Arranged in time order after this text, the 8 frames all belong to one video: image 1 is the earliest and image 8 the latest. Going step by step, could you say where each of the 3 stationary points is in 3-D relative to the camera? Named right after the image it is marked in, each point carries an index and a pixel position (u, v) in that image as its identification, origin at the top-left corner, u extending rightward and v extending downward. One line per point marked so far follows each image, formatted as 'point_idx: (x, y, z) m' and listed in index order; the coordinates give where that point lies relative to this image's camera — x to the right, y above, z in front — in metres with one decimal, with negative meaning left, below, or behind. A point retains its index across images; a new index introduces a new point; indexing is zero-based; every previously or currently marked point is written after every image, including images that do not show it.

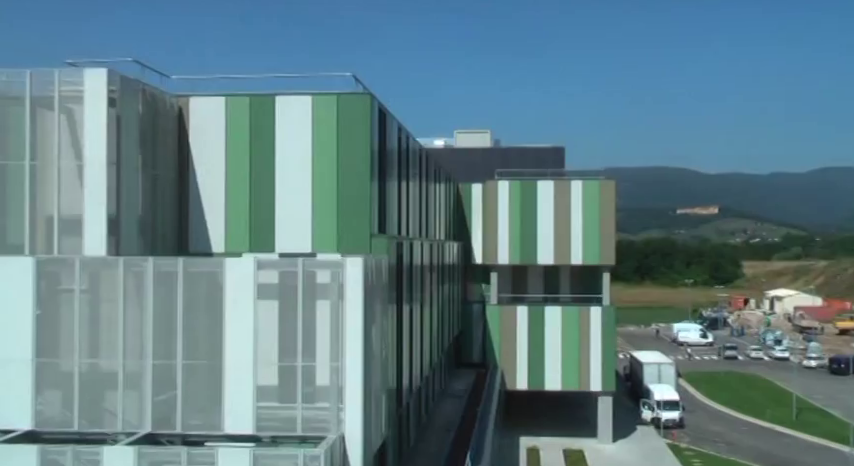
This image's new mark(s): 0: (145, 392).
0: (-5.3, -3.0, +19.8) m
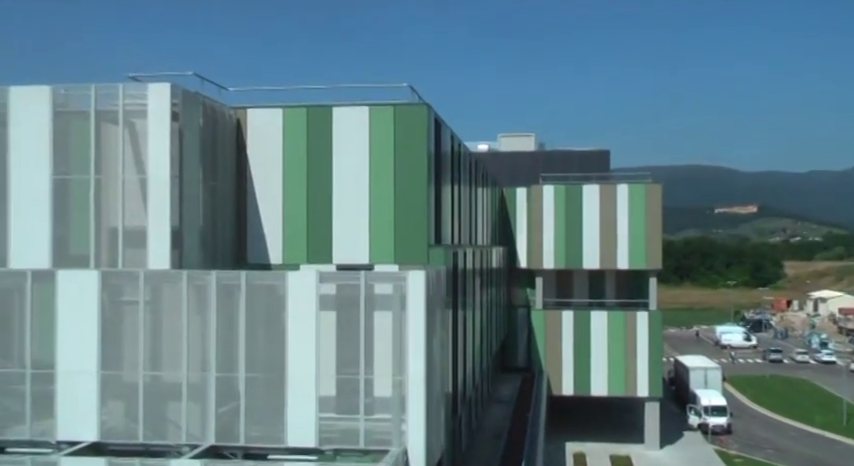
0: (-4.1, -3.3, +20.0) m
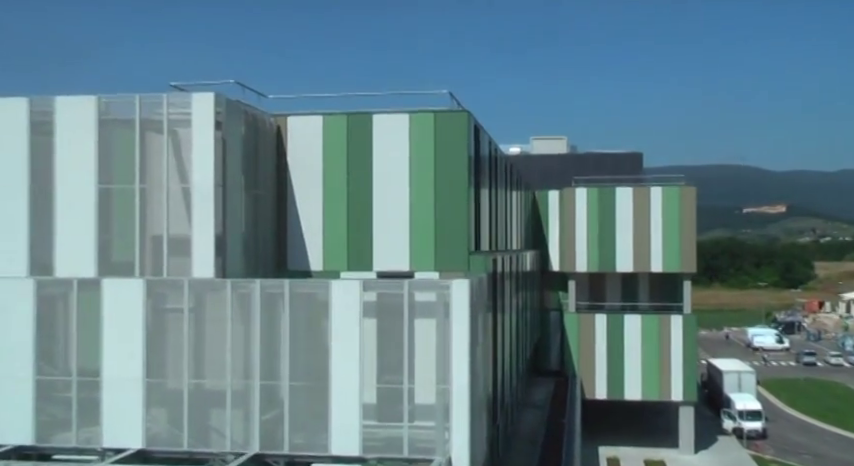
0: (-3.3, -3.4, +20.0) m
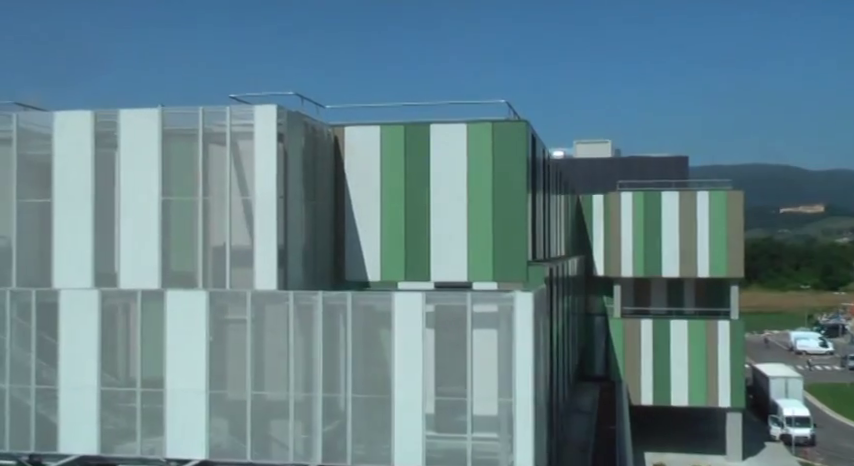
0: (-2.1, -3.6, +20.1) m
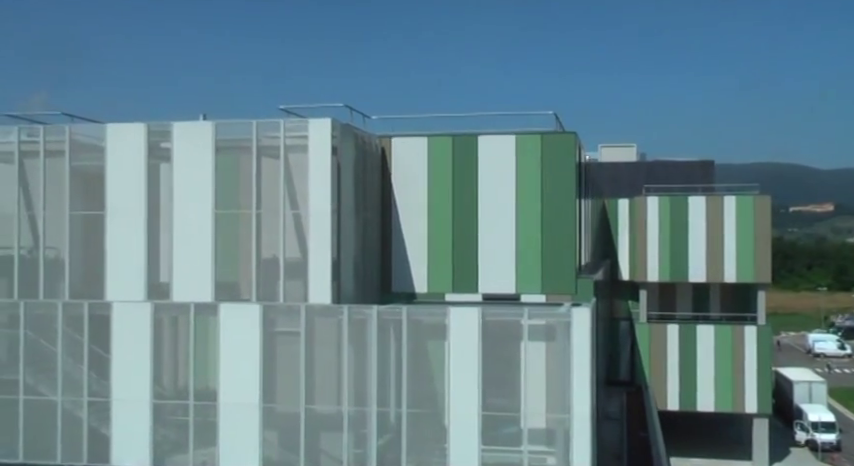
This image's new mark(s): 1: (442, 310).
0: (-1.1, -3.9, +20.0) m
1: (+0.3, -1.4, +19.9) m
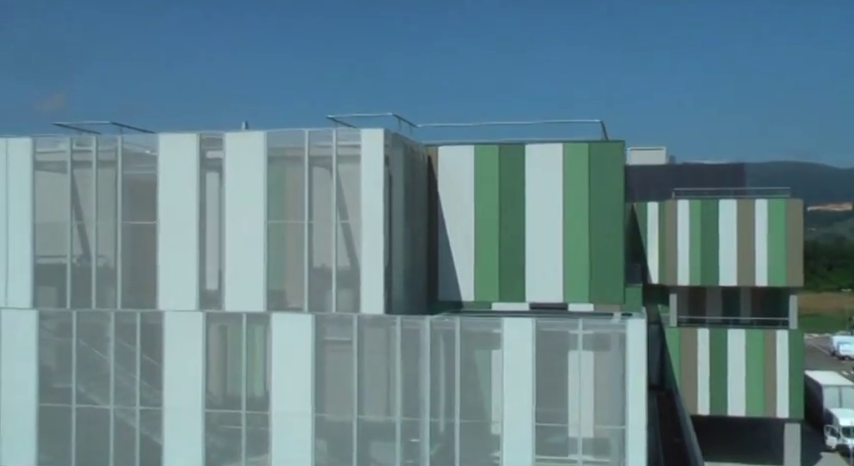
0: (-0.2, -4.1, +20.0) m
1: (+1.2, -1.6, +19.9) m
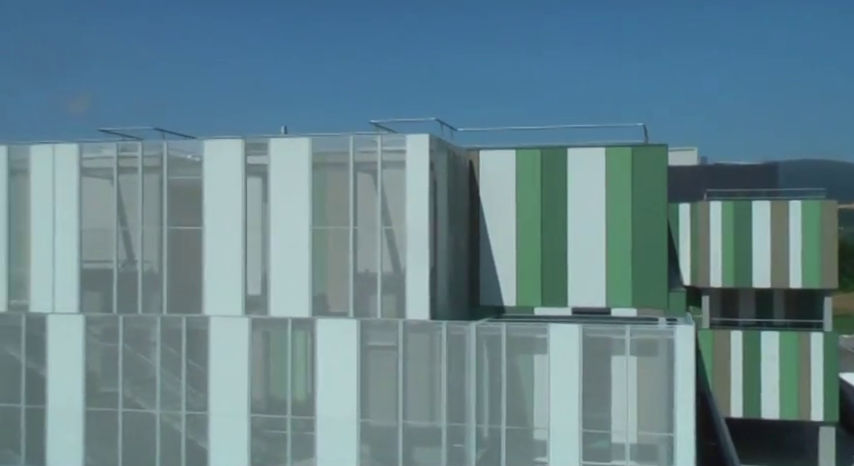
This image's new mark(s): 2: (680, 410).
0: (+0.7, -4.2, +20.0) m
1: (+2.1, -1.7, +19.9) m
2: (+4.5, -3.2, +19.2) m
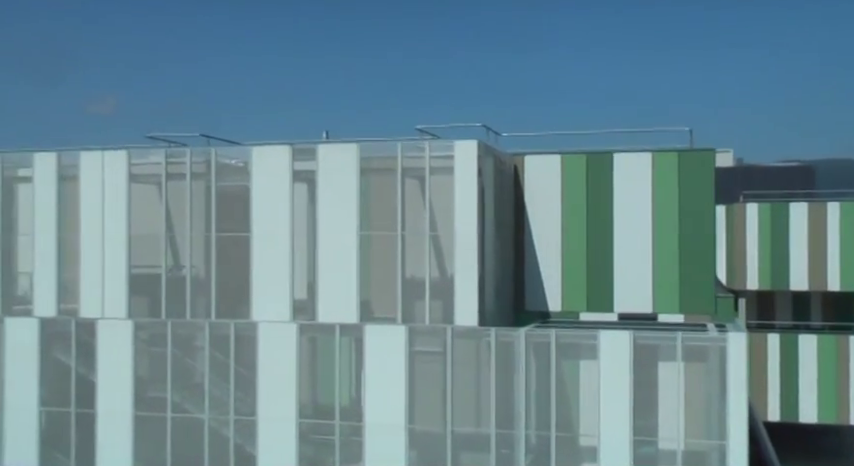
0: (+1.6, -4.3, +20.0) m
1: (+3.0, -1.9, +19.8) m
2: (+5.4, -3.3, +19.0) m
